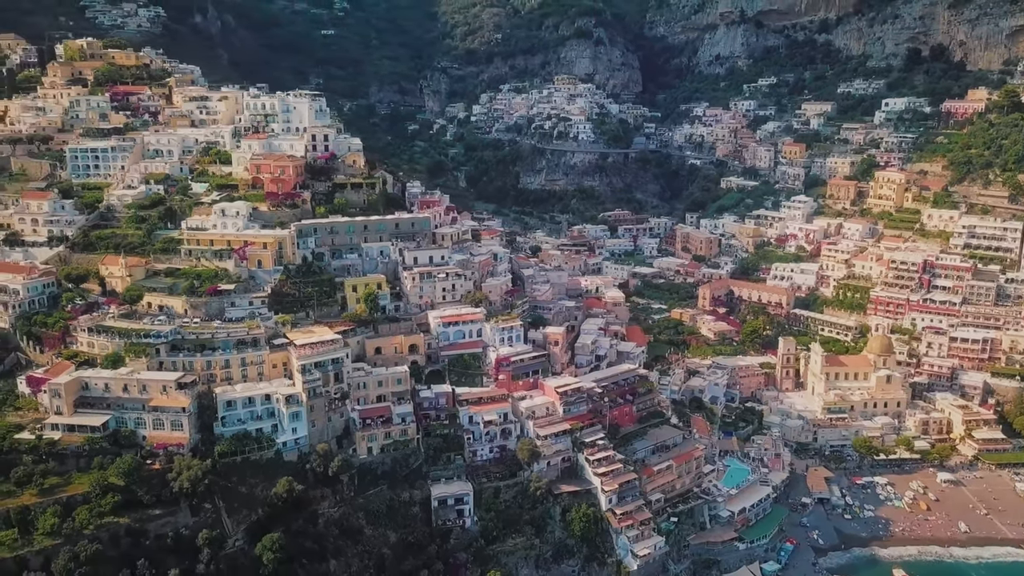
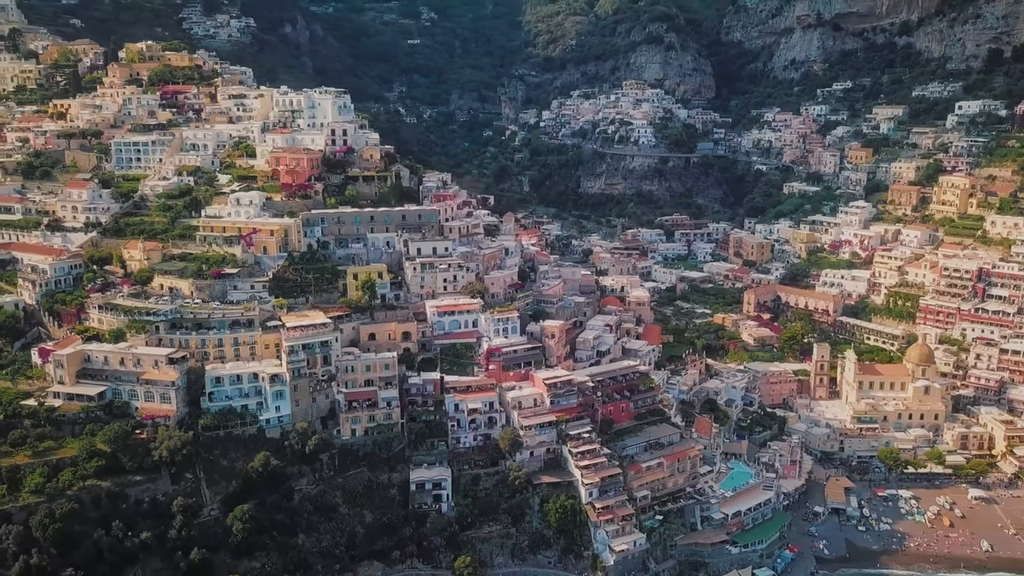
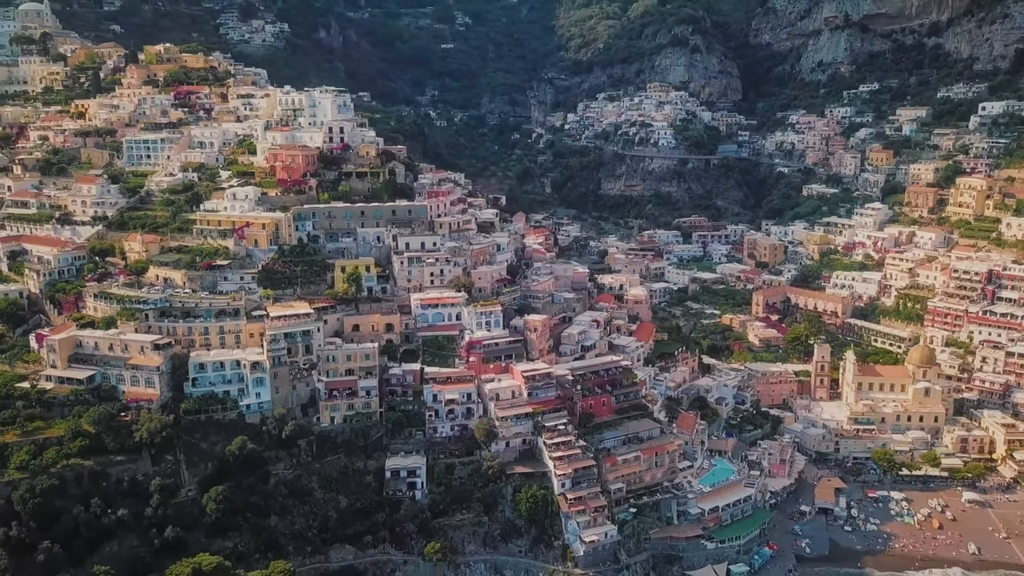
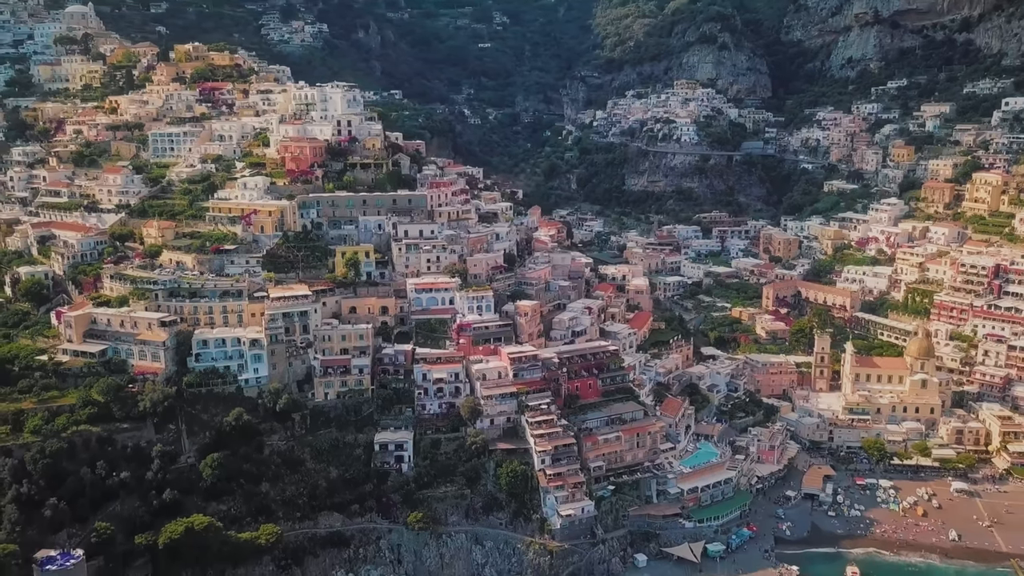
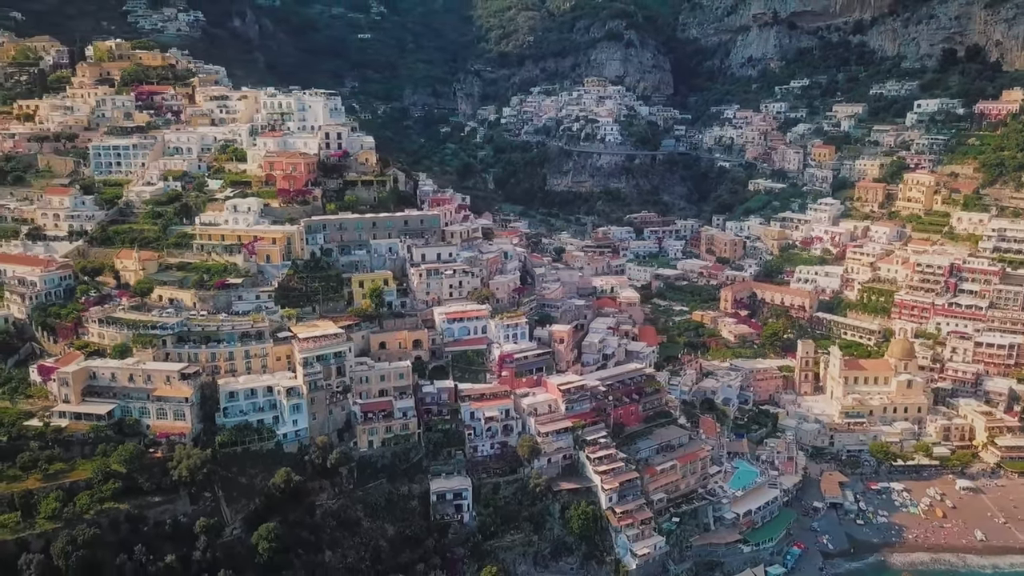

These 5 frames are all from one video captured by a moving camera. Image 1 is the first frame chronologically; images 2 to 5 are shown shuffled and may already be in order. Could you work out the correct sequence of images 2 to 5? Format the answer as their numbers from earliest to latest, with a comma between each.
5, 2, 3, 4
